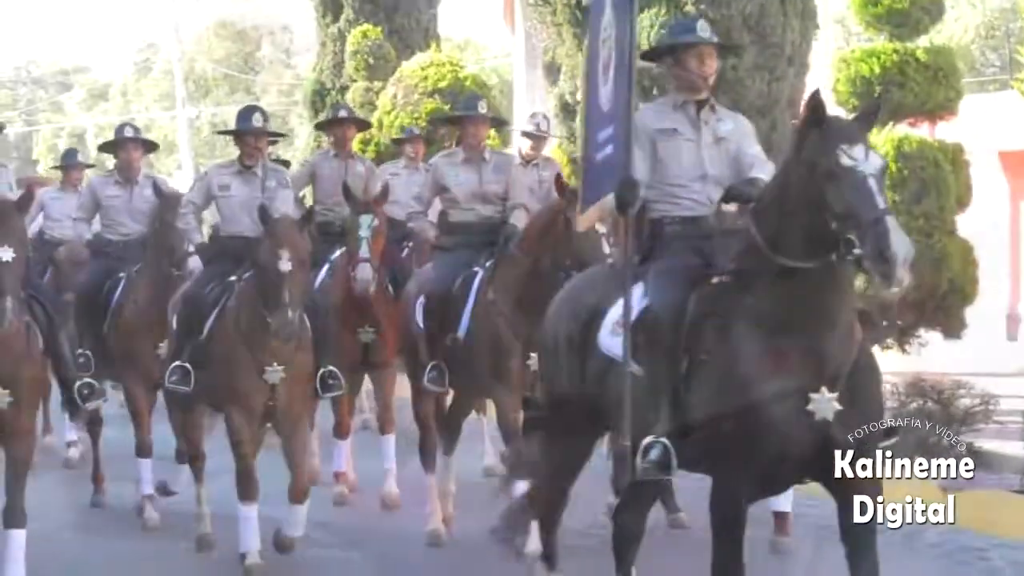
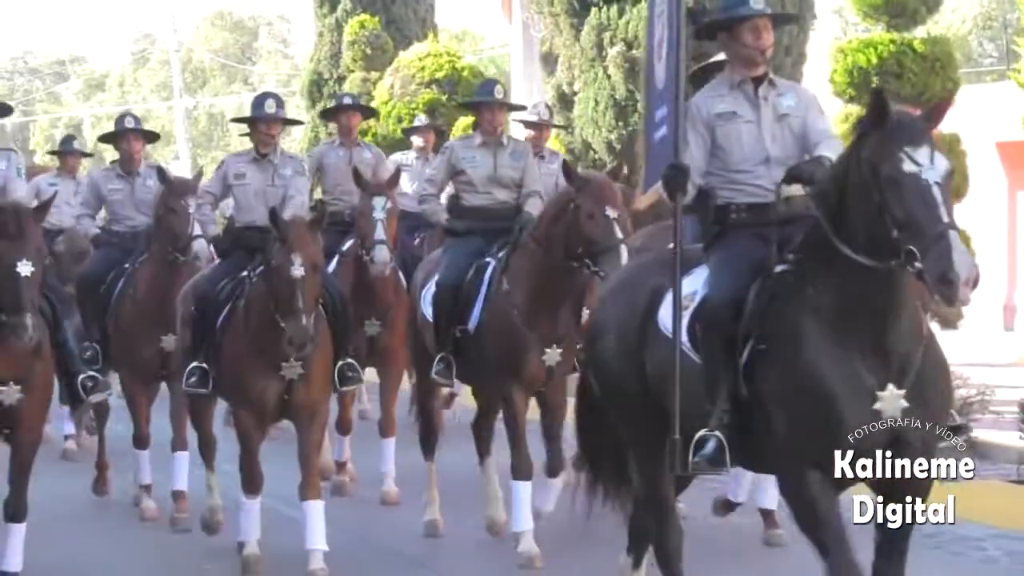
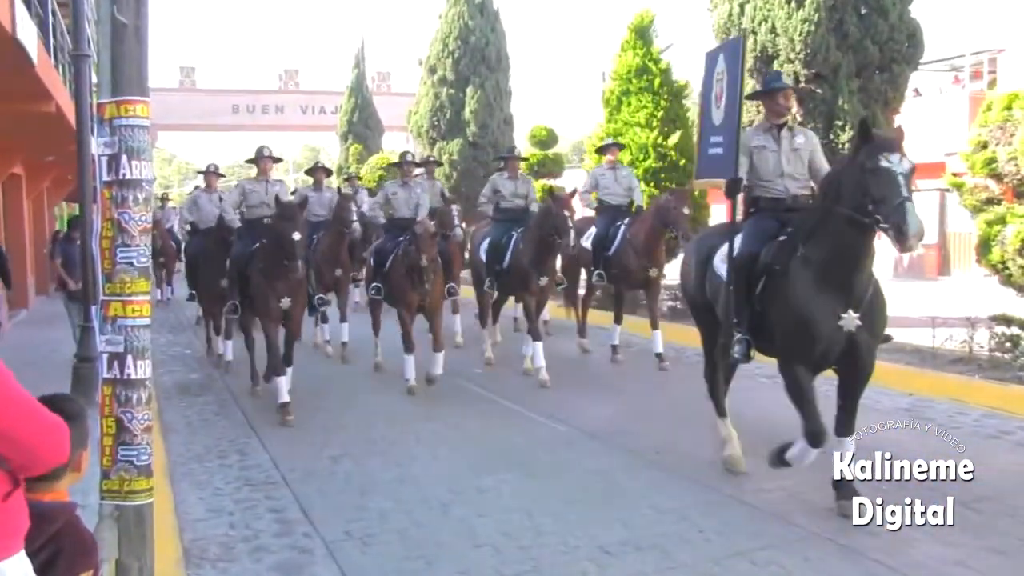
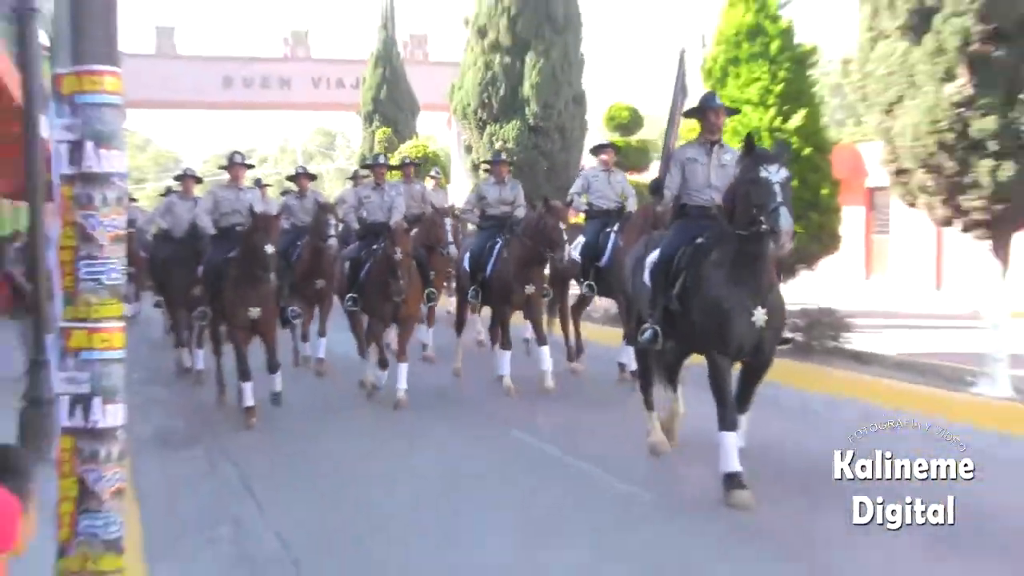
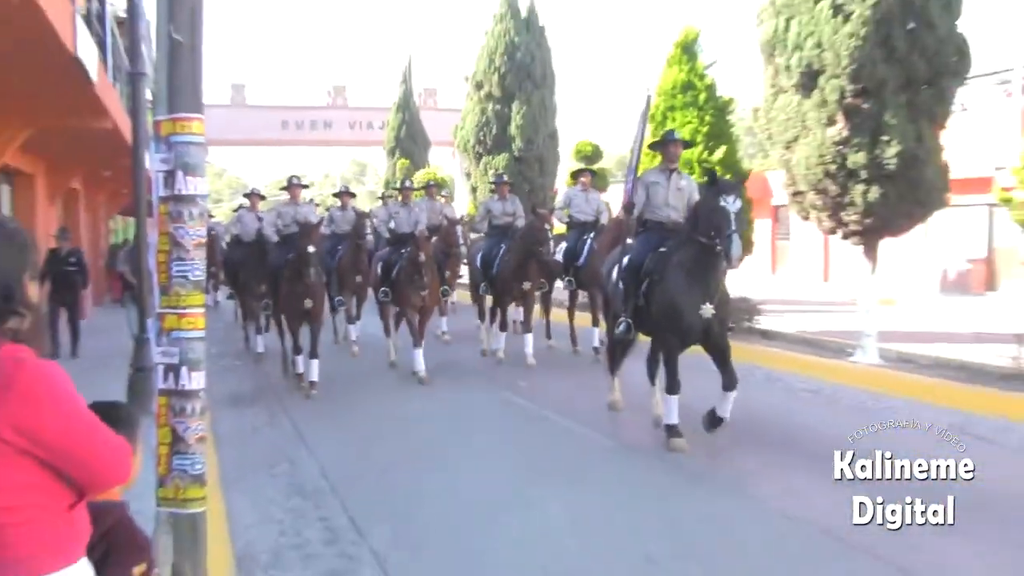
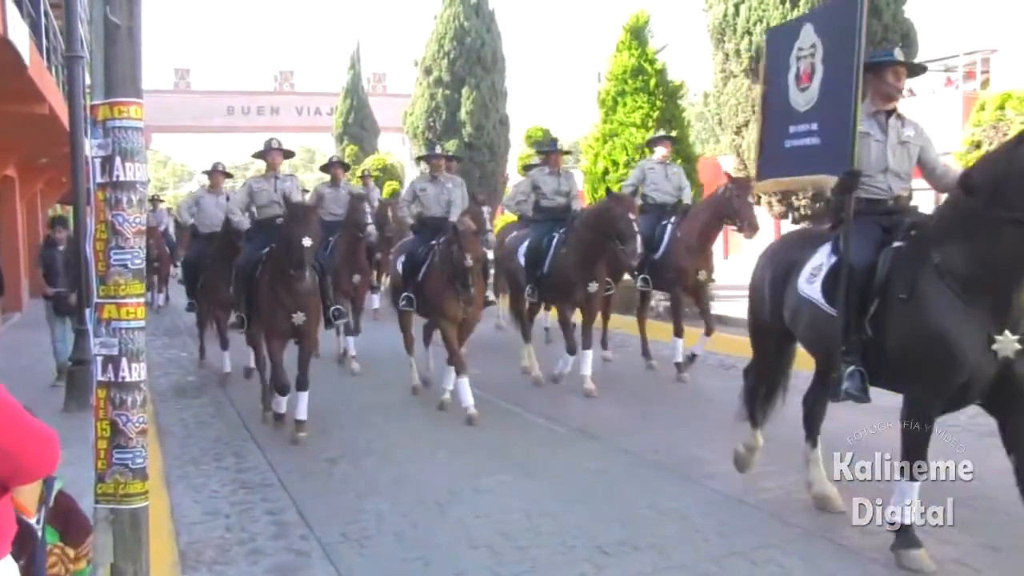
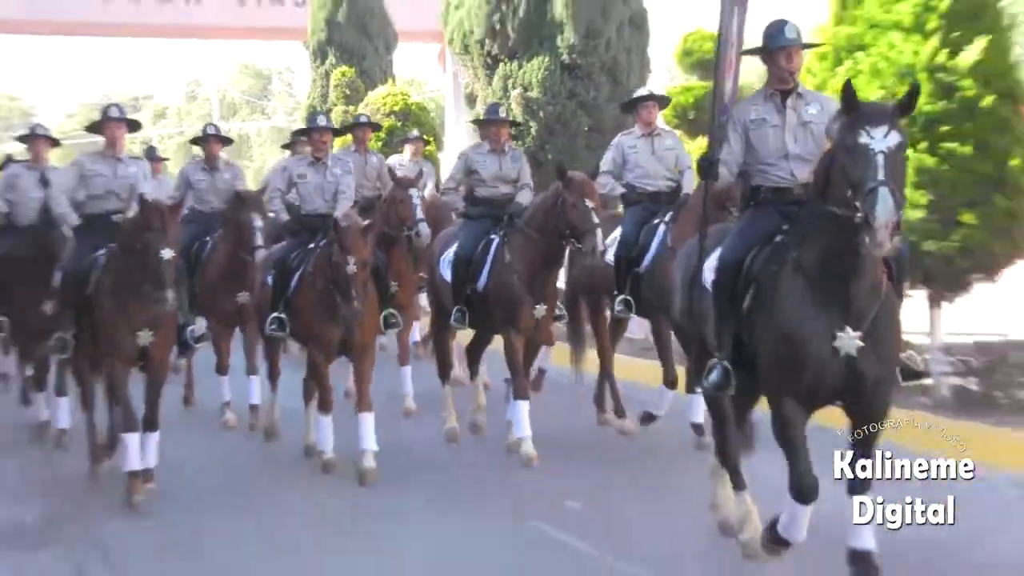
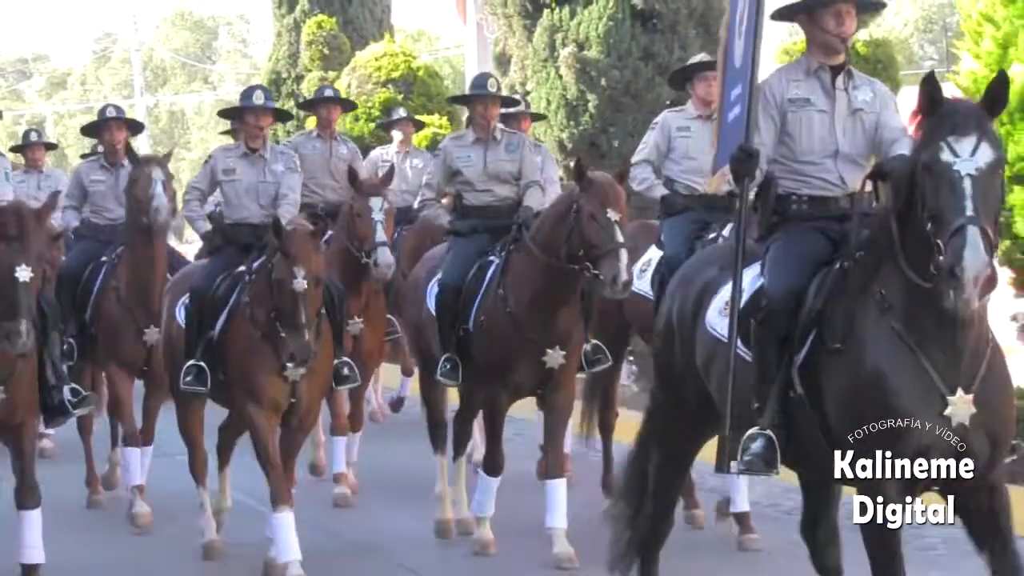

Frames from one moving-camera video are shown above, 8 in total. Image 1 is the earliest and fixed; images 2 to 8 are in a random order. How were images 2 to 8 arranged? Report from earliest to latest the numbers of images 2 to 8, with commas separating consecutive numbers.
2, 8, 7, 4, 5, 3, 6
